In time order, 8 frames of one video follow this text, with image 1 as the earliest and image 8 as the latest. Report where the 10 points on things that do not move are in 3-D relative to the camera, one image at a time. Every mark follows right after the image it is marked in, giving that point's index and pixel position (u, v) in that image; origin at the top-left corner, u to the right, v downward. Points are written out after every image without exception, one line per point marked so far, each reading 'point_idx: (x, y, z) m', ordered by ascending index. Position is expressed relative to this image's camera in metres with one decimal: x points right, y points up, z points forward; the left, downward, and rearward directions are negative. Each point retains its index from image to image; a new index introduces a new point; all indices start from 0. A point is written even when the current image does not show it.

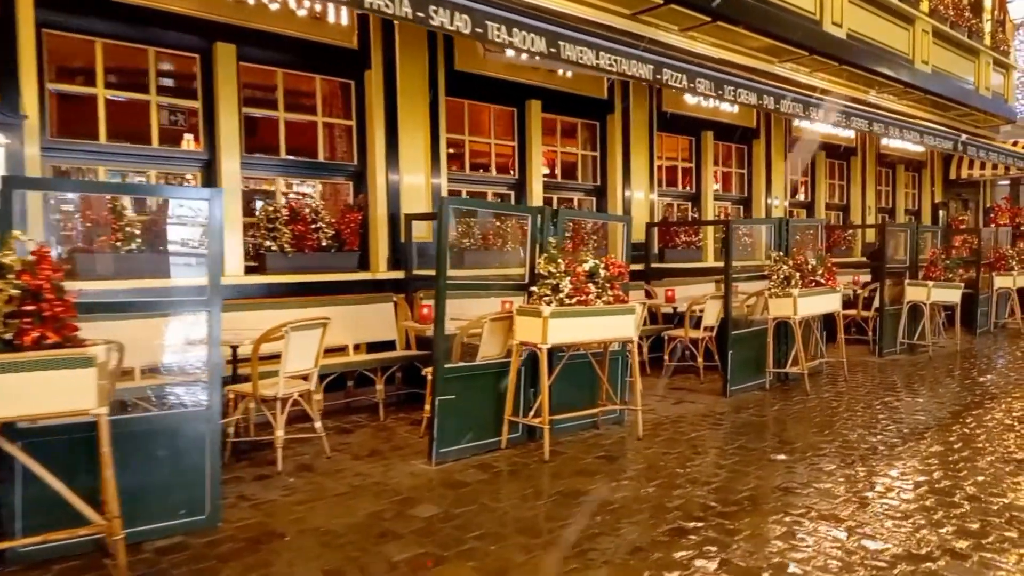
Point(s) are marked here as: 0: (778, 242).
0: (+3.0, +0.5, +7.9) m
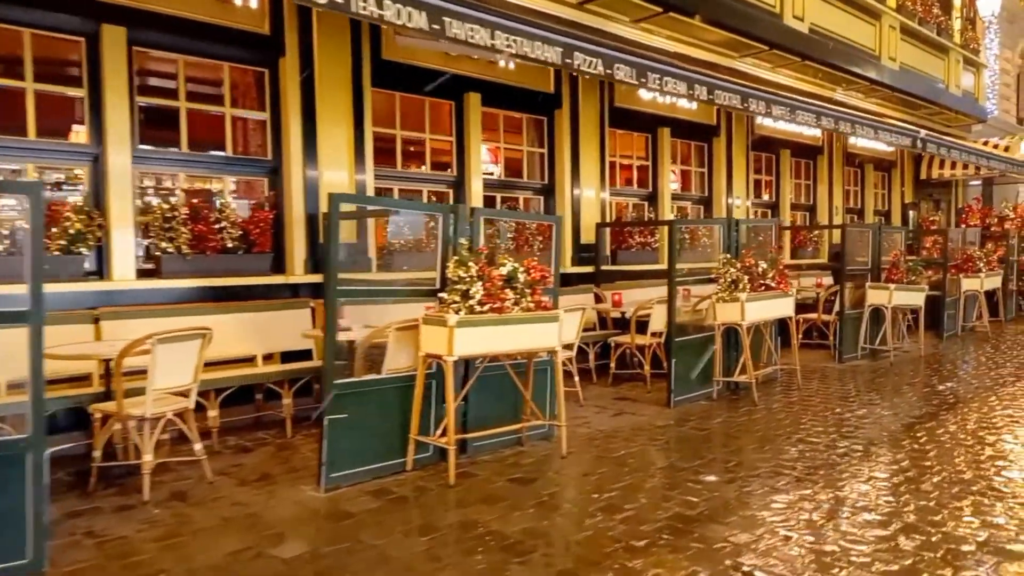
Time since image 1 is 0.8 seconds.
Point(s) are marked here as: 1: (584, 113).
0: (+2.3, +0.5, +7.5) m
1: (+0.9, +2.2, +8.9) m
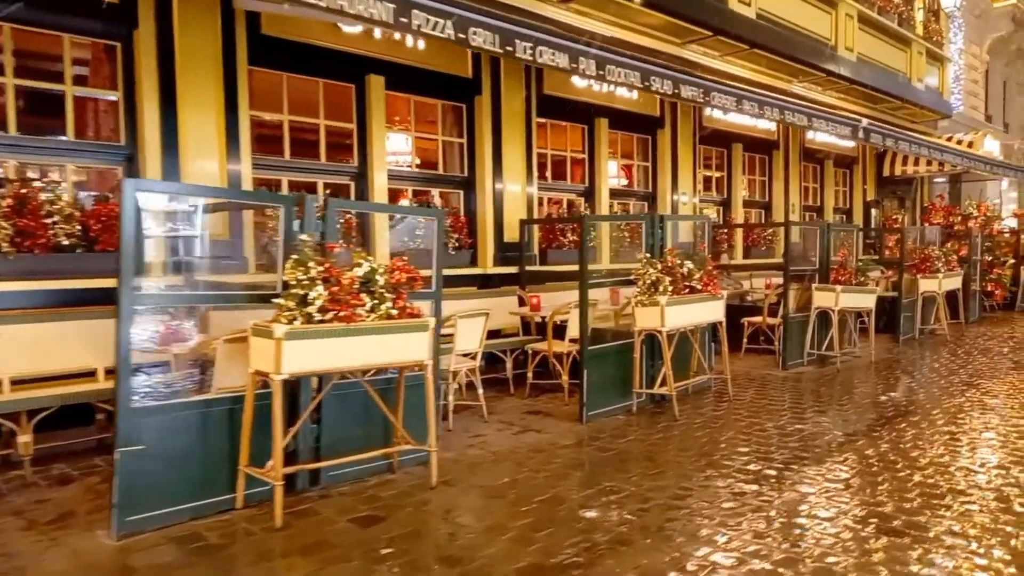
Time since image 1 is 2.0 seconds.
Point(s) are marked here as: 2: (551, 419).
0: (+1.4, +0.4, +6.8) m
1: (-0.1, +2.2, +8.2) m
2: (+0.3, -1.2, +6.3) m
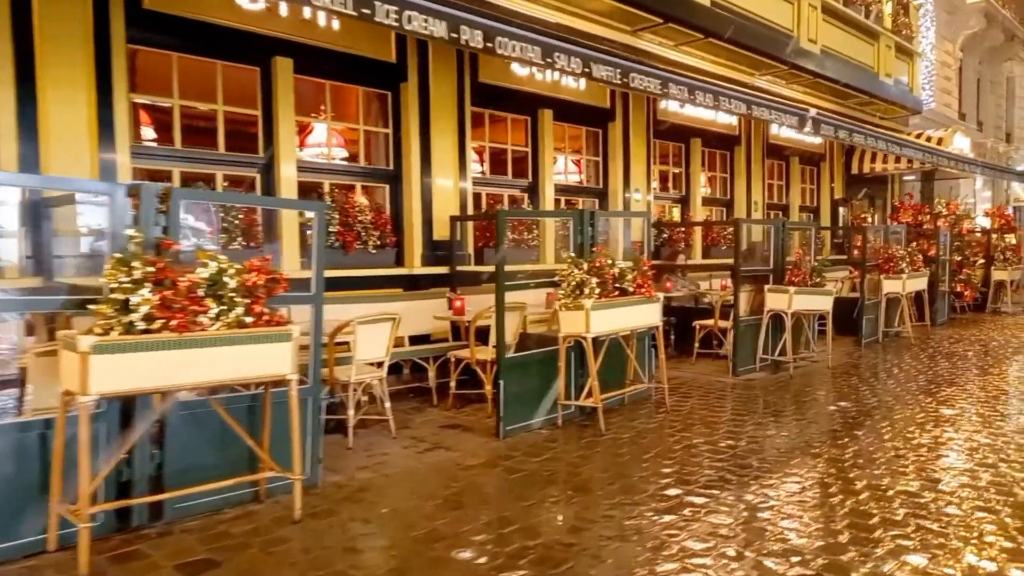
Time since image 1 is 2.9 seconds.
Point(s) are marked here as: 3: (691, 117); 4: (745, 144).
0: (+0.6, +0.4, +6.3) m
1: (-0.8, +2.2, +7.6) m
2: (-0.4, -1.2, +5.7) m
3: (+2.9, +2.8, +11.2) m
4: (+4.2, +2.6, +12.4) m
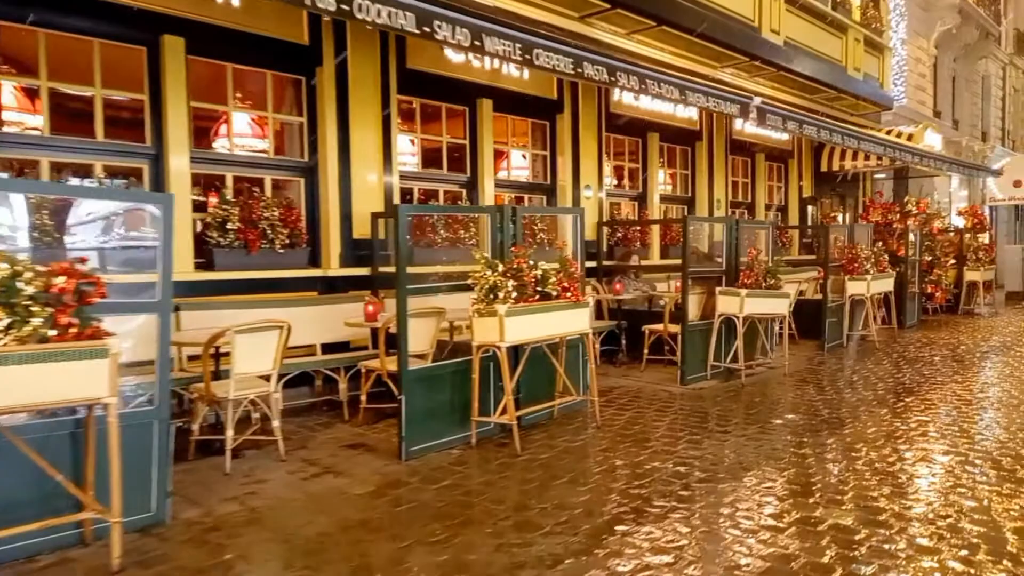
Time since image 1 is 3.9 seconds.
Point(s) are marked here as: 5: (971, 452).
0: (-0.1, +0.4, +5.7) m
1: (-1.6, +2.2, +7.0) m
2: (-1.1, -1.2, +5.1) m
3: (+2.1, +2.7, +10.6) m
4: (+3.3, +2.5, +11.9) m
5: (+3.4, -1.2, +5.2) m
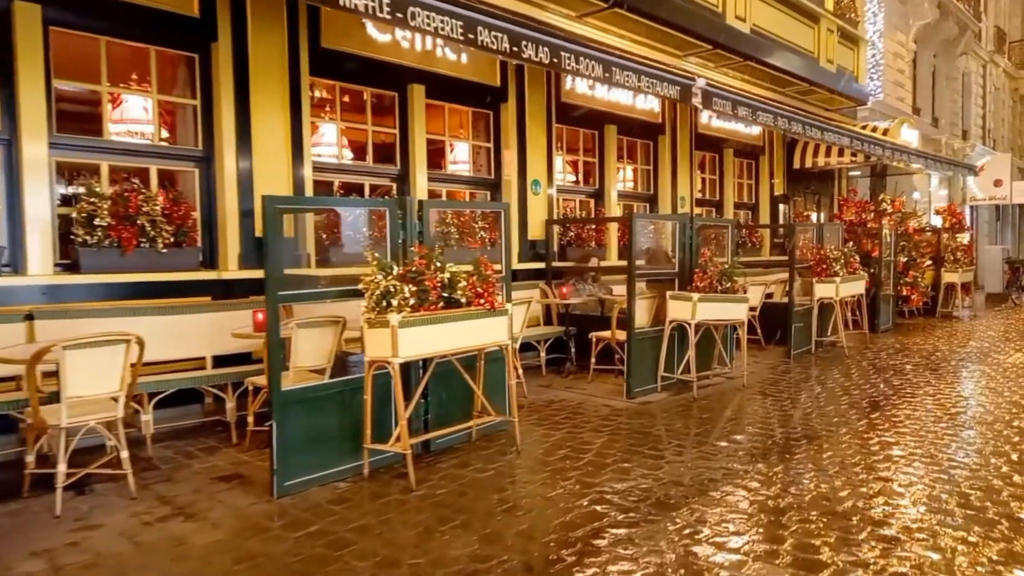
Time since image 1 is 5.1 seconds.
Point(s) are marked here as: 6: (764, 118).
0: (-0.8, +0.4, +5.0) m
1: (-2.3, +2.1, +6.3) m
2: (-1.7, -1.3, +4.4) m
3: (+1.3, +2.7, +9.9) m
4: (+2.5, +2.5, +11.2) m
5: (+2.7, -1.3, +4.5) m
6: (+3.1, +2.2, +8.5) m
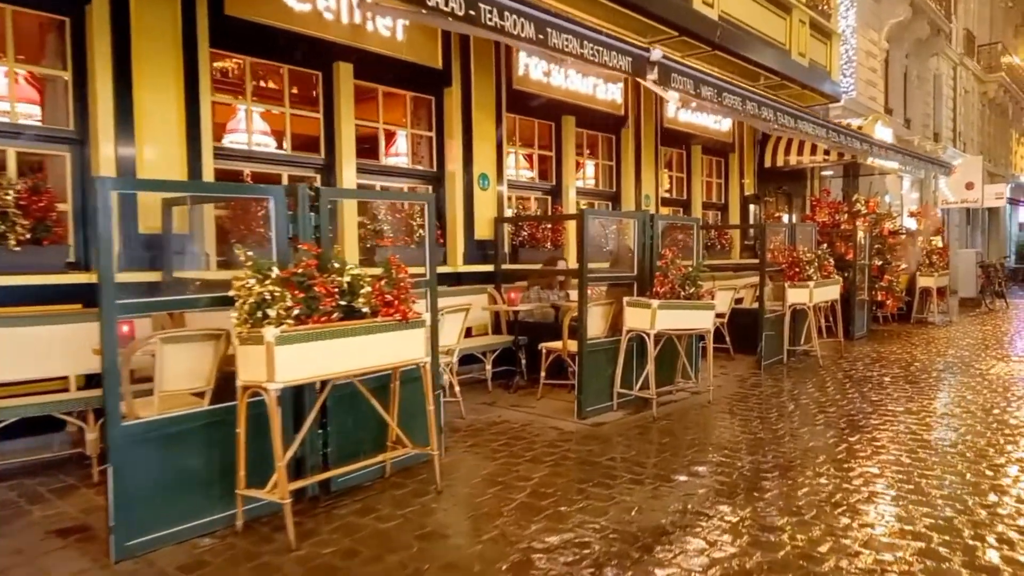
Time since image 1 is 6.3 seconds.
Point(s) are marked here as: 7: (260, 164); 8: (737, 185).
0: (-1.3, +0.3, +4.1) m
1: (-2.8, +2.1, +5.3) m
2: (-2.2, -1.3, +3.5) m
3: (+0.6, +2.6, +9.1) m
4: (+1.8, +2.4, +10.4) m
5: (+2.3, -1.3, +3.7) m
6: (+2.5, +2.1, +7.8) m
7: (-2.3, +1.2, +6.4) m
8: (+4.2, +1.9, +12.9) m
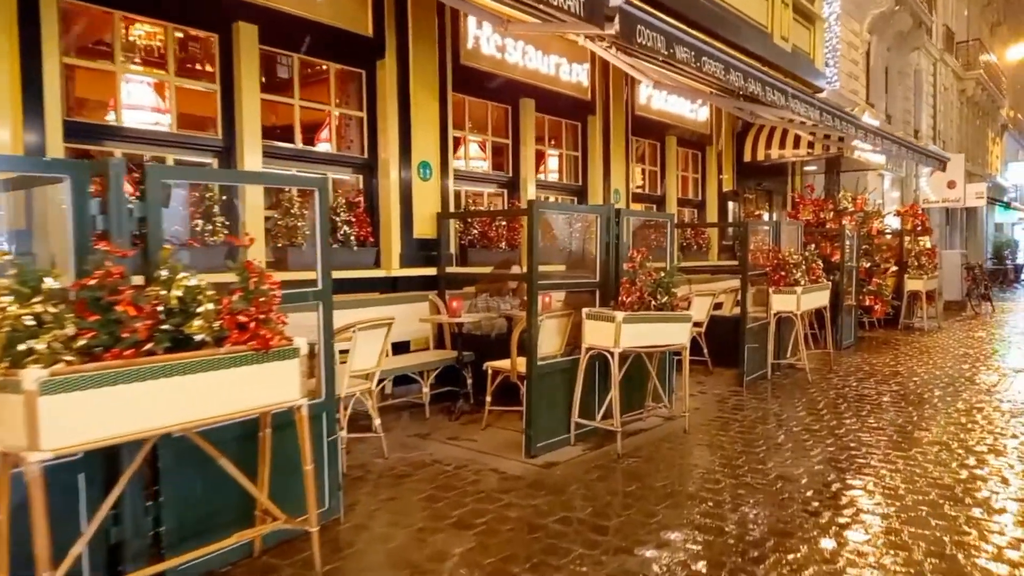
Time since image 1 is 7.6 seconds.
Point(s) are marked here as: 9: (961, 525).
0: (-1.7, +0.2, +2.9) m
1: (-3.3, +2.0, +4.1) m
2: (-2.6, -1.4, +2.3) m
3: (+0.1, +2.6, +8.0) m
4: (+1.2, +2.4, +9.4) m
5: (+1.9, -1.4, +2.7) m
6: (+1.9, +2.0, +6.7) m
7: (-2.8, +1.1, +5.2) m
8: (+3.5, +1.9, +11.9) m
9: (+2.6, -1.3, +3.9) m
